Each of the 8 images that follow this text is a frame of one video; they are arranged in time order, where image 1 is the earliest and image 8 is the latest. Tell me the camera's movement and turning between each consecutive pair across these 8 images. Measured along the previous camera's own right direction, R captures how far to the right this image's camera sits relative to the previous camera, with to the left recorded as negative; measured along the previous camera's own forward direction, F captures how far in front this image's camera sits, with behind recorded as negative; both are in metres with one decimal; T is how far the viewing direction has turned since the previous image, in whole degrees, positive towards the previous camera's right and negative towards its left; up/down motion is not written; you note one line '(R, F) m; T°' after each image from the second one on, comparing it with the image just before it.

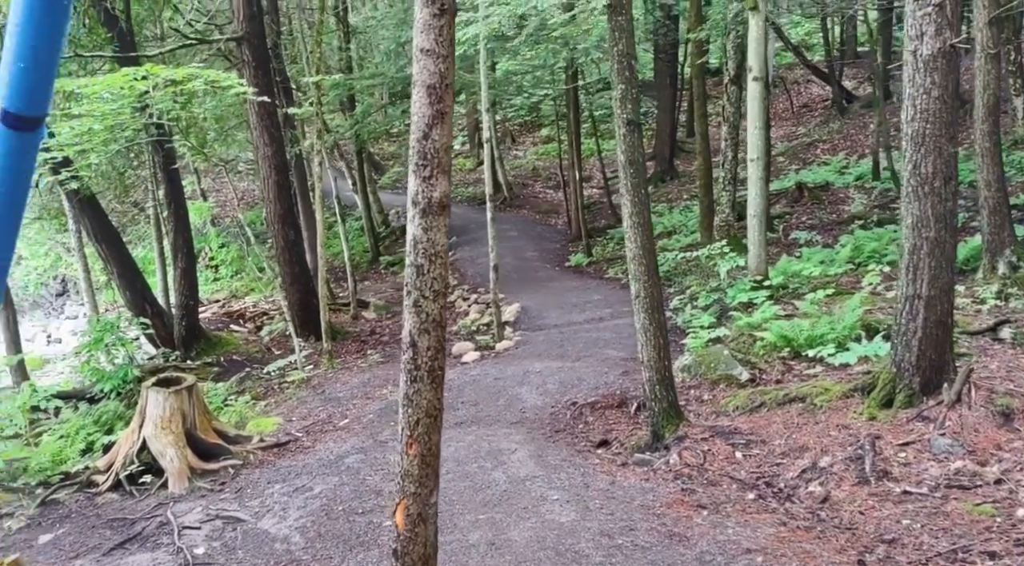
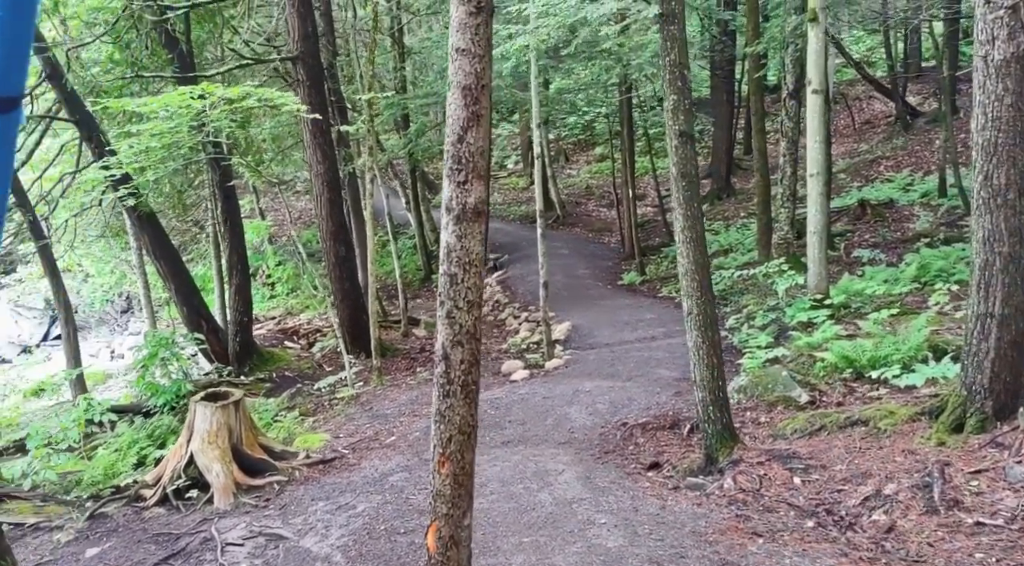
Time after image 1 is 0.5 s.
(+0.1, +0.3) m; -3°
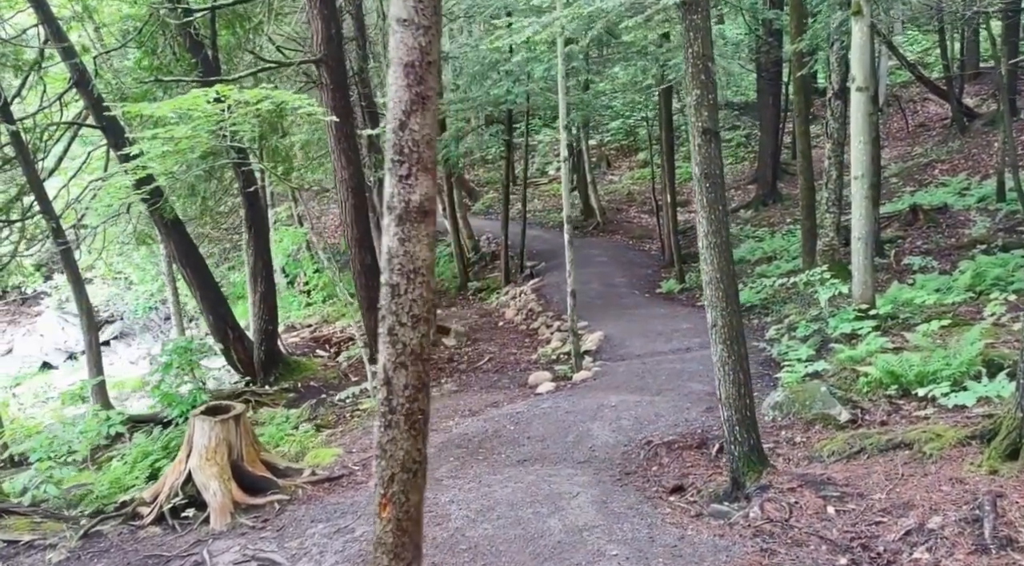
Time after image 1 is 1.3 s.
(+0.3, +0.7) m; -2°
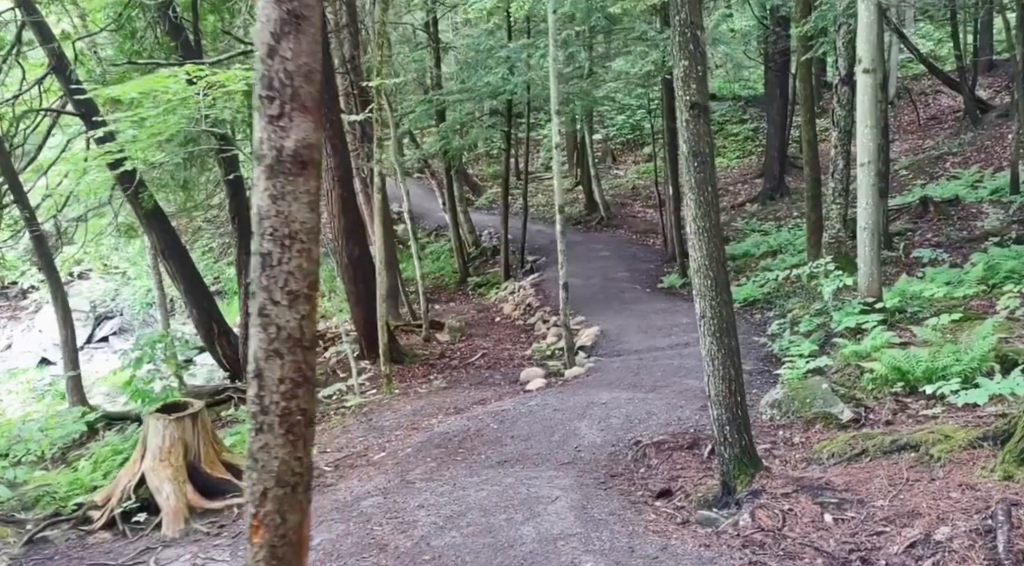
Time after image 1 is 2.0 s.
(+0.3, +0.7) m; 0°
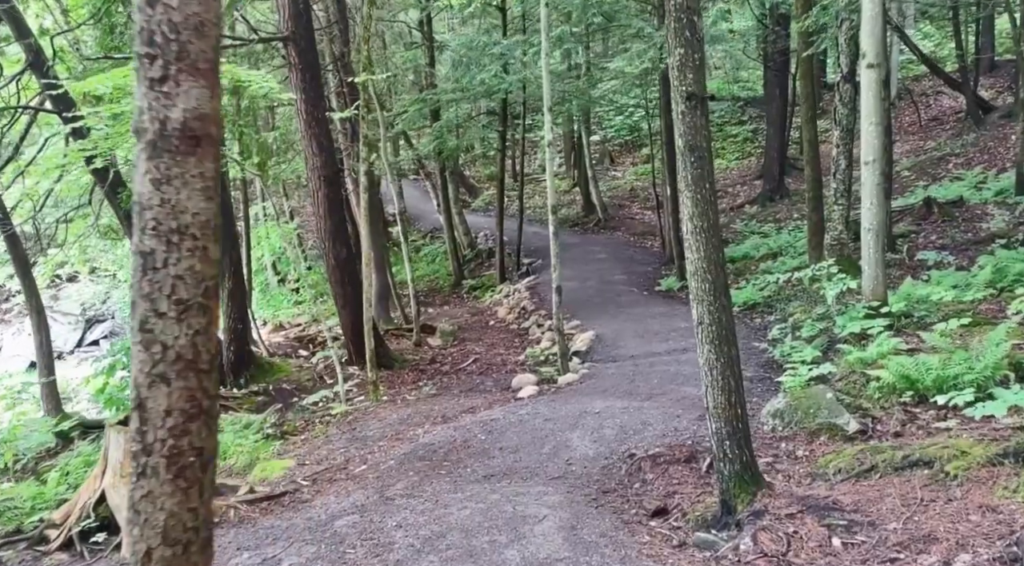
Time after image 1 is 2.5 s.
(+0.1, +0.5) m; 0°
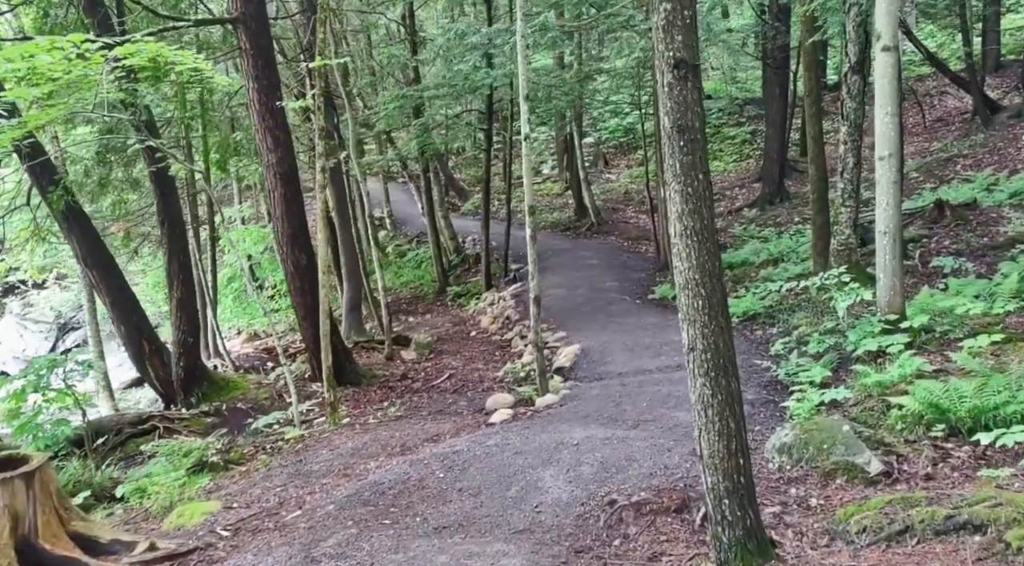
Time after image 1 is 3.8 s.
(+0.3, +1.5) m; 0°
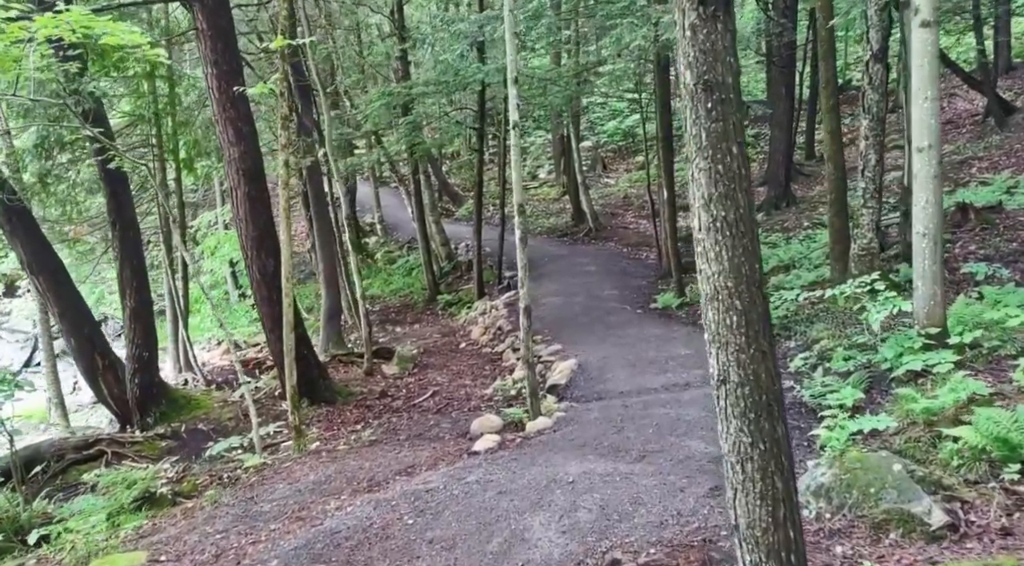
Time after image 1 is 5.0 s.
(+0.1, +1.5) m; 0°
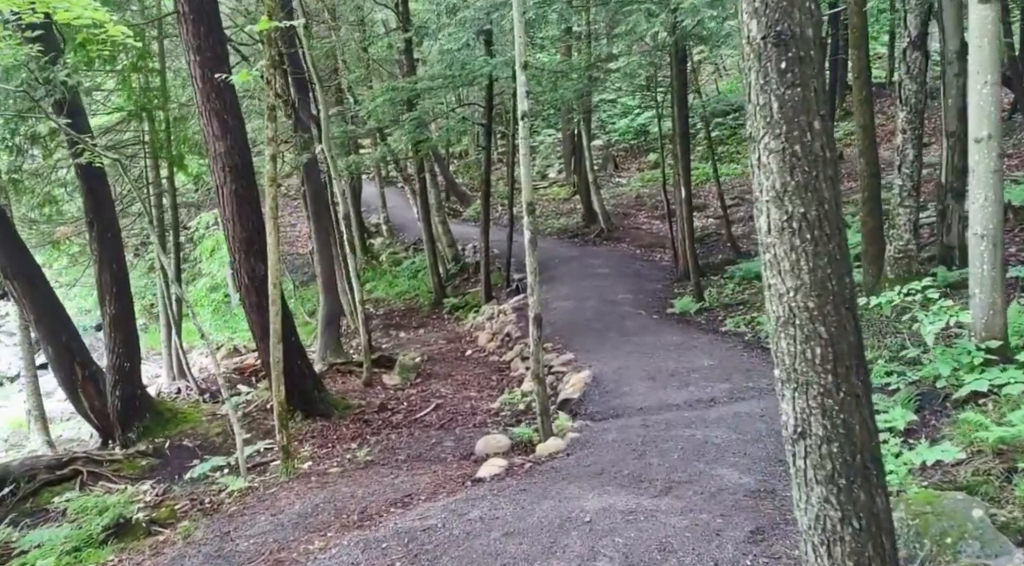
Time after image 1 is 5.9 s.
(0.0, +1.1) m; 0°
